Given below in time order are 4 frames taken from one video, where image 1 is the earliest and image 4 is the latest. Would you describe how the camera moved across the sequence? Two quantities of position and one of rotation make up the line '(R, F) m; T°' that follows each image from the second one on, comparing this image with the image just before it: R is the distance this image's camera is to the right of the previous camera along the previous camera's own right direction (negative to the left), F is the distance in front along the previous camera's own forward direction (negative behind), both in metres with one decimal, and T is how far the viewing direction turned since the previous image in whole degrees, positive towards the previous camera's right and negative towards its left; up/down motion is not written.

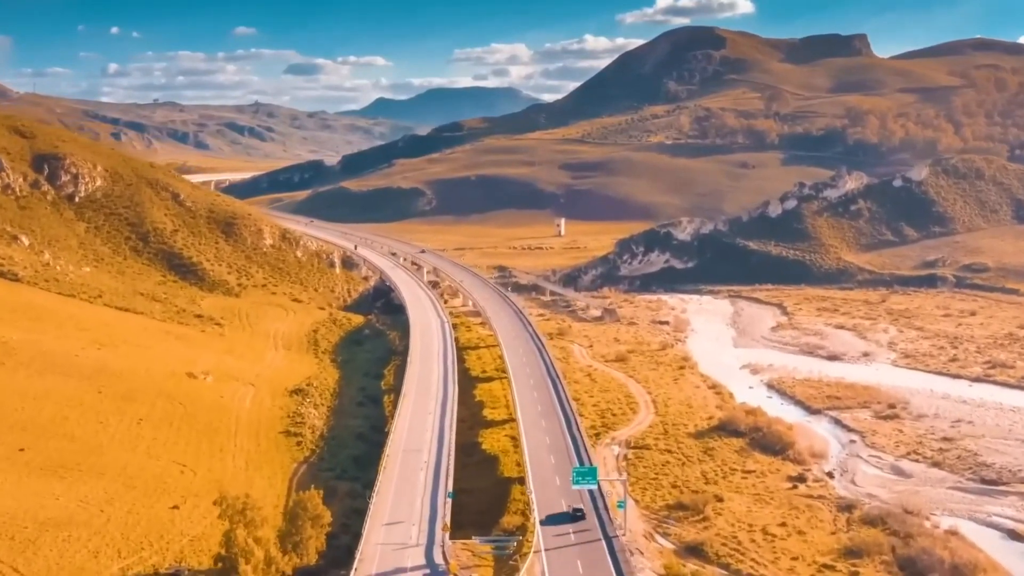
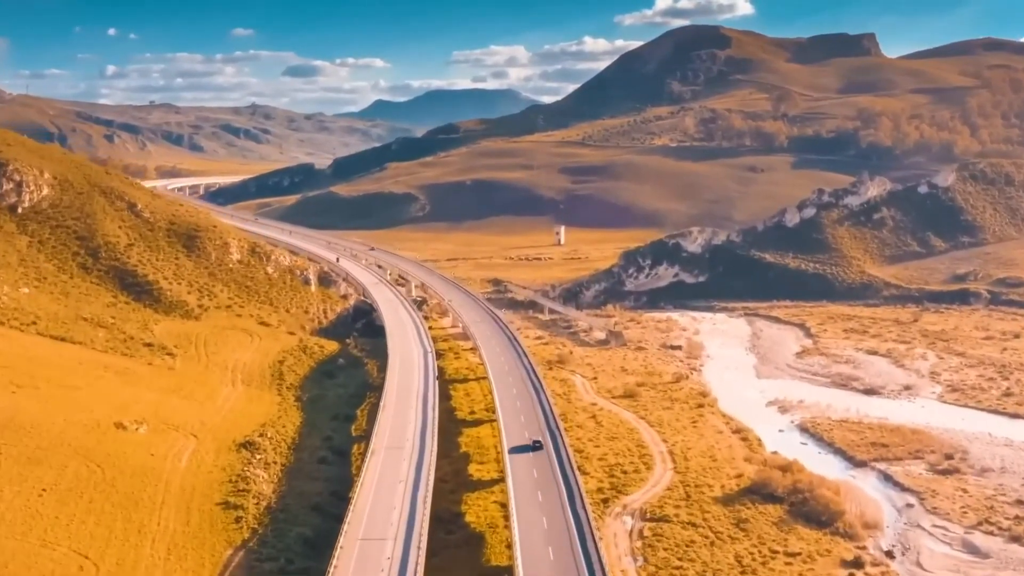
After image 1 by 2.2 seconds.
(+0.5, +9.4) m; 0°
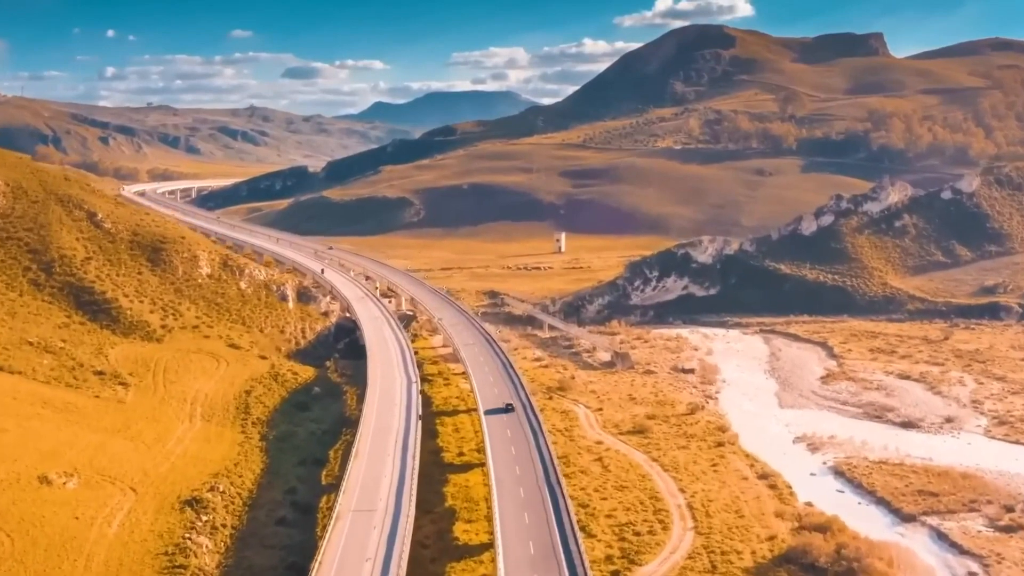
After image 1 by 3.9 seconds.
(+0.4, +7.2) m; 0°
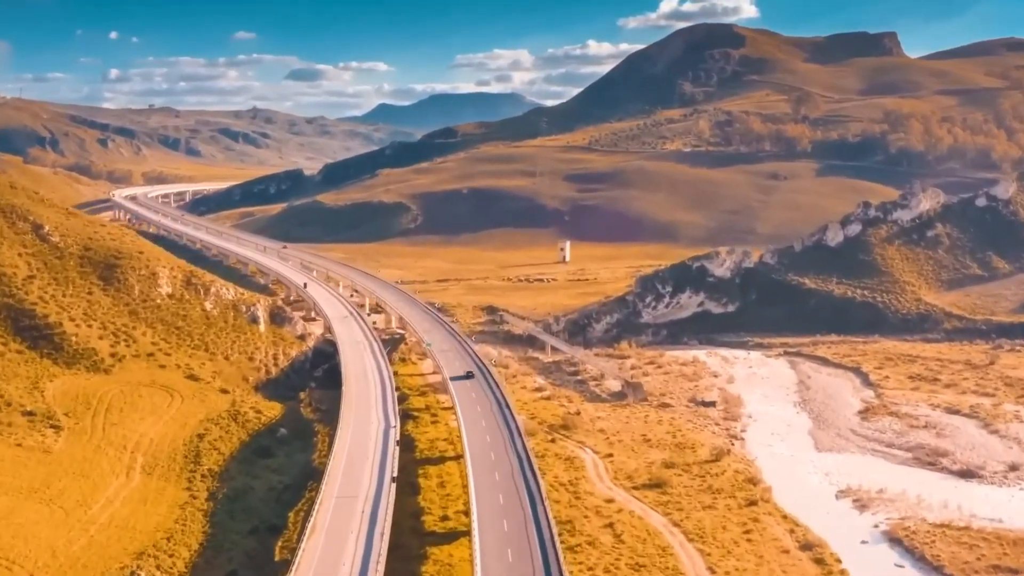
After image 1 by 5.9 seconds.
(+0.6, +8.4) m; 0°
